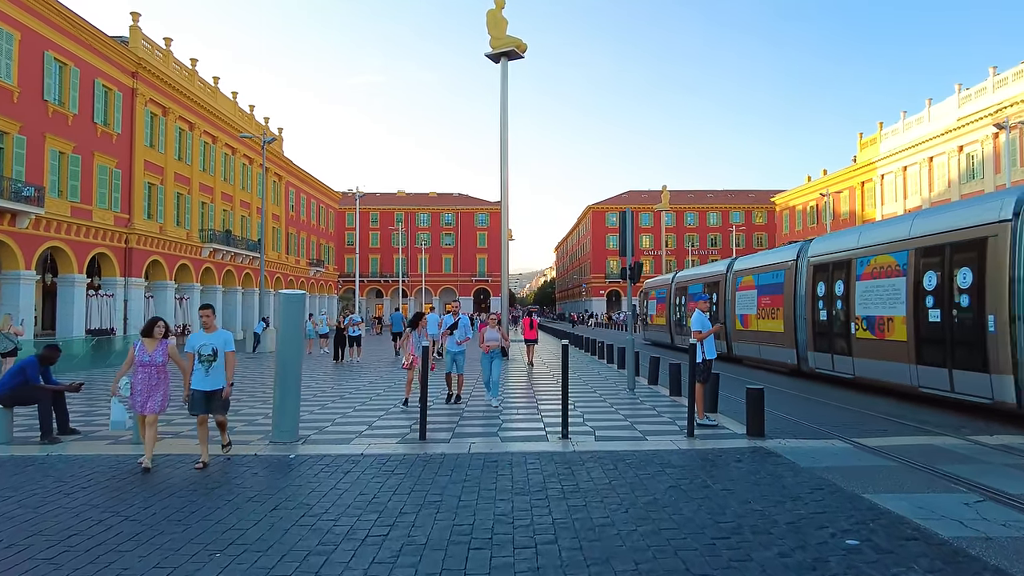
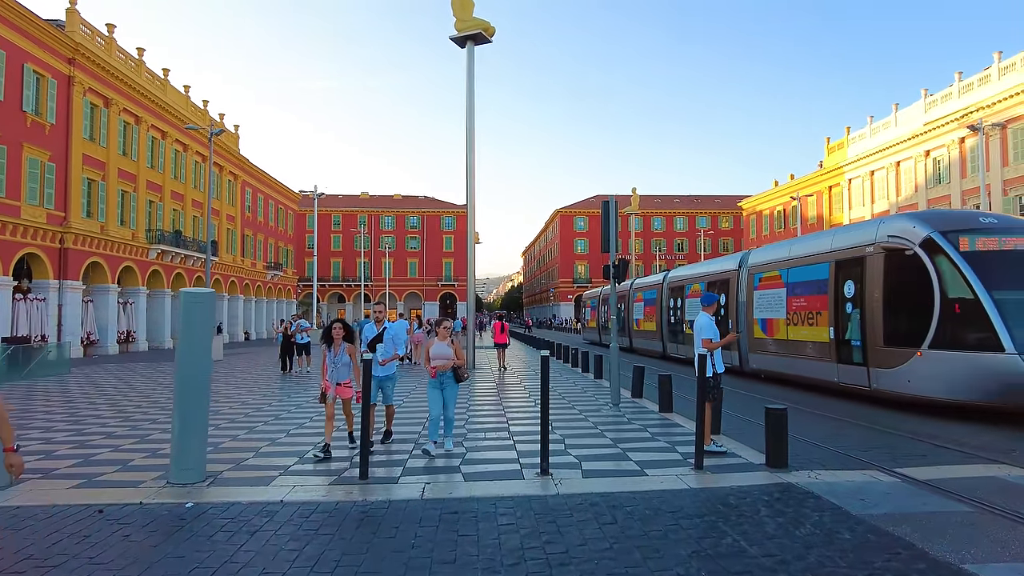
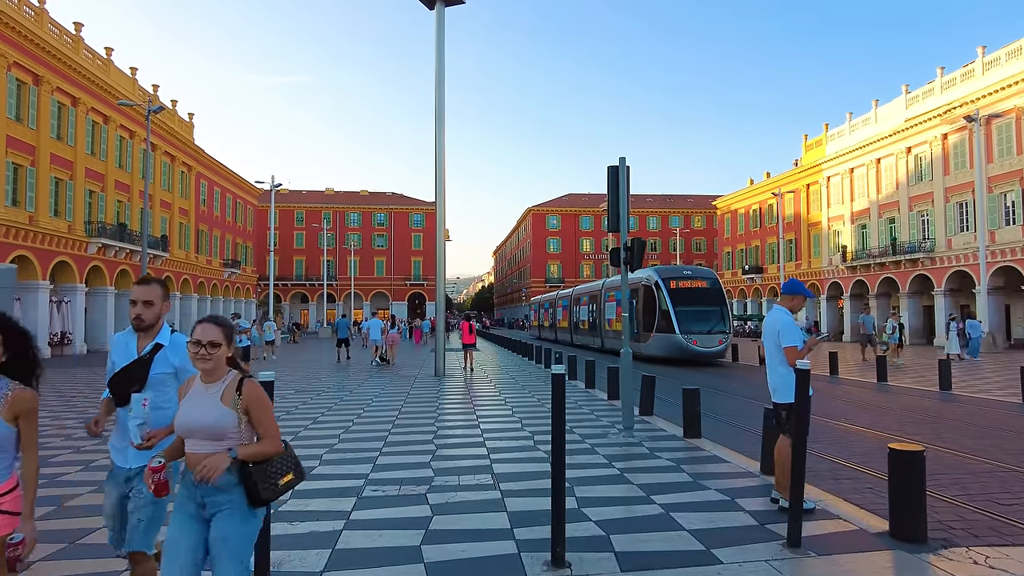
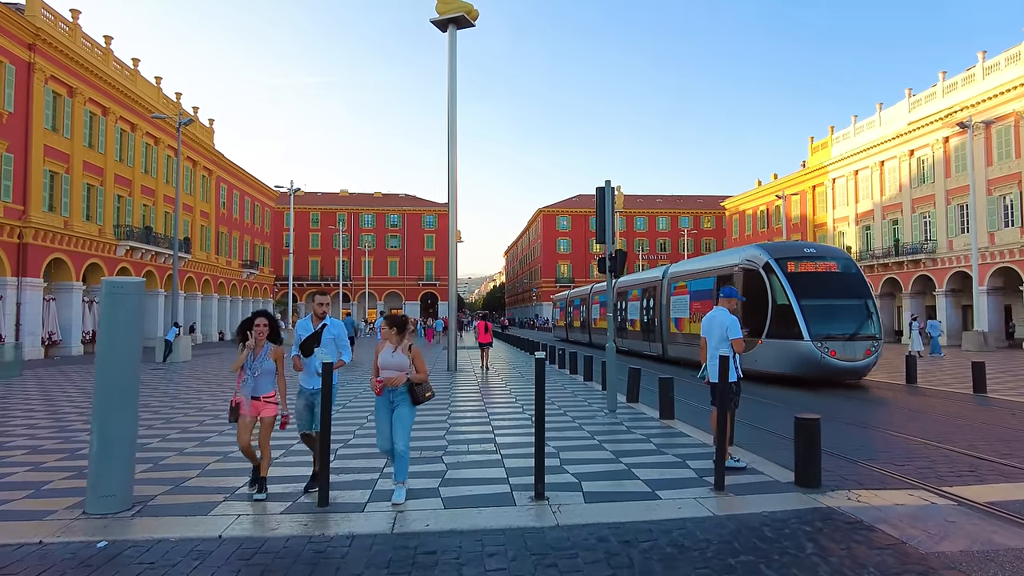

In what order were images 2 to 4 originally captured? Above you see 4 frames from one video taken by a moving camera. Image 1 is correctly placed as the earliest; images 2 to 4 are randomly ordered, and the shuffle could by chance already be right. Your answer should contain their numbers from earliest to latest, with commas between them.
2, 4, 3
